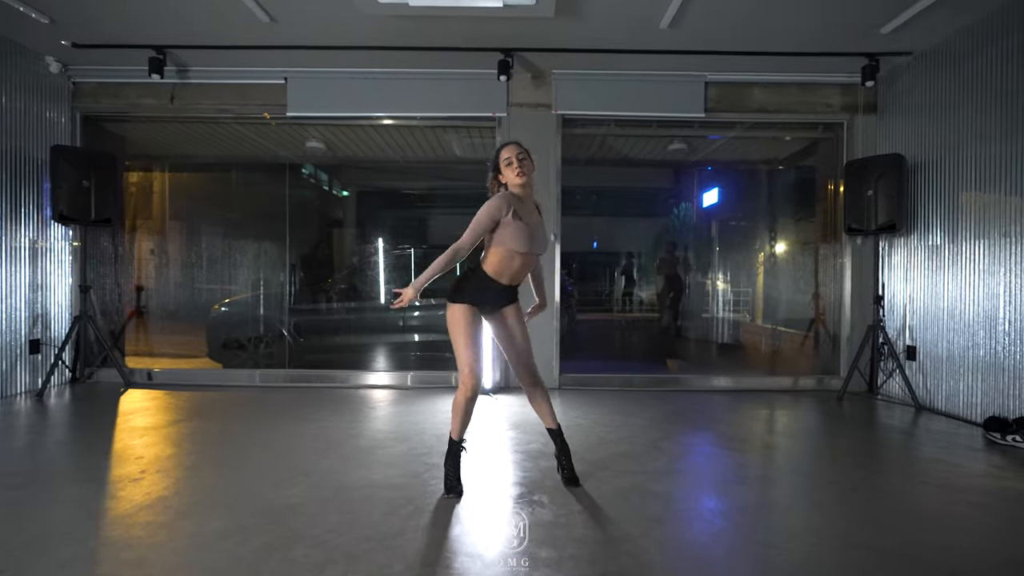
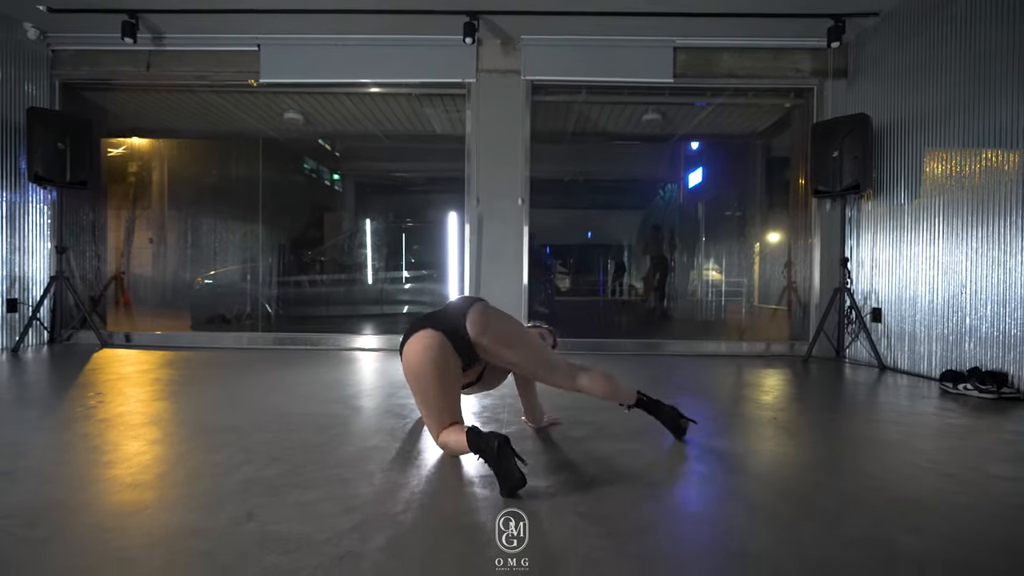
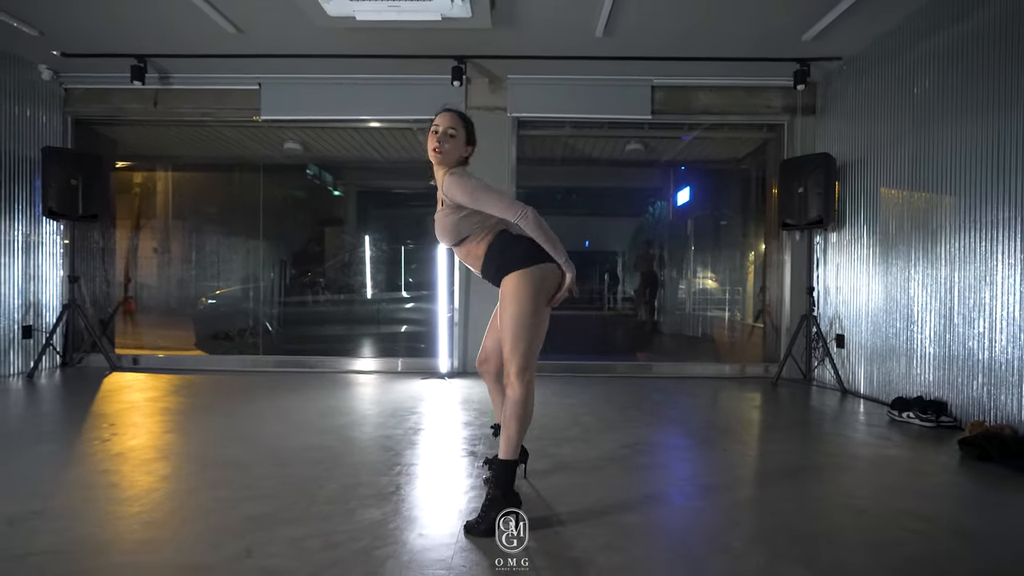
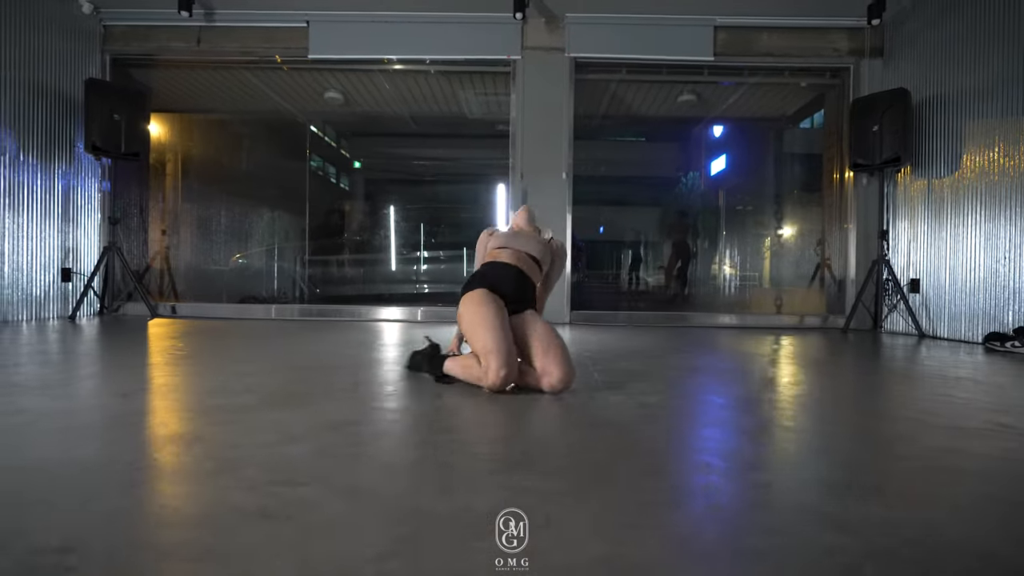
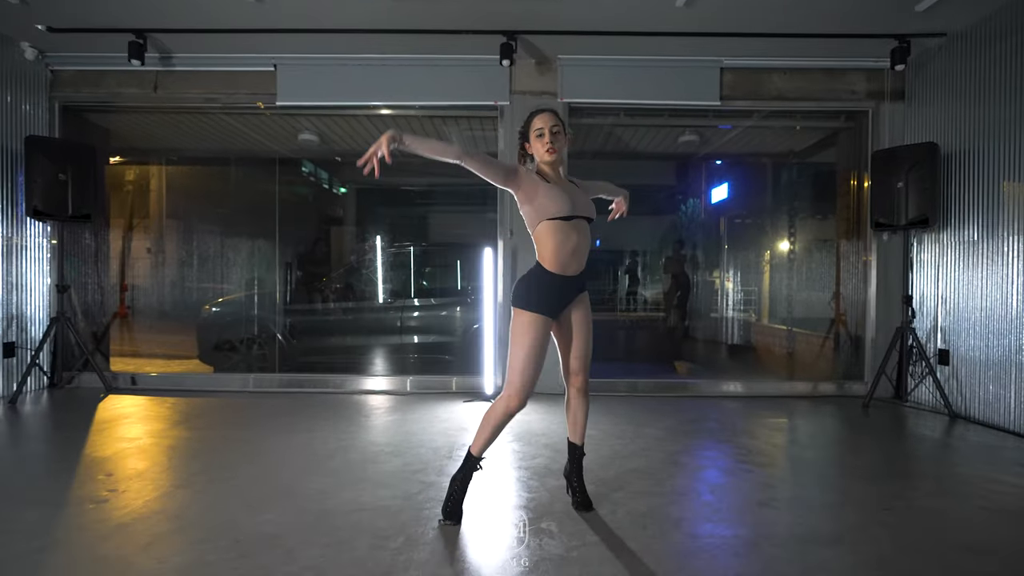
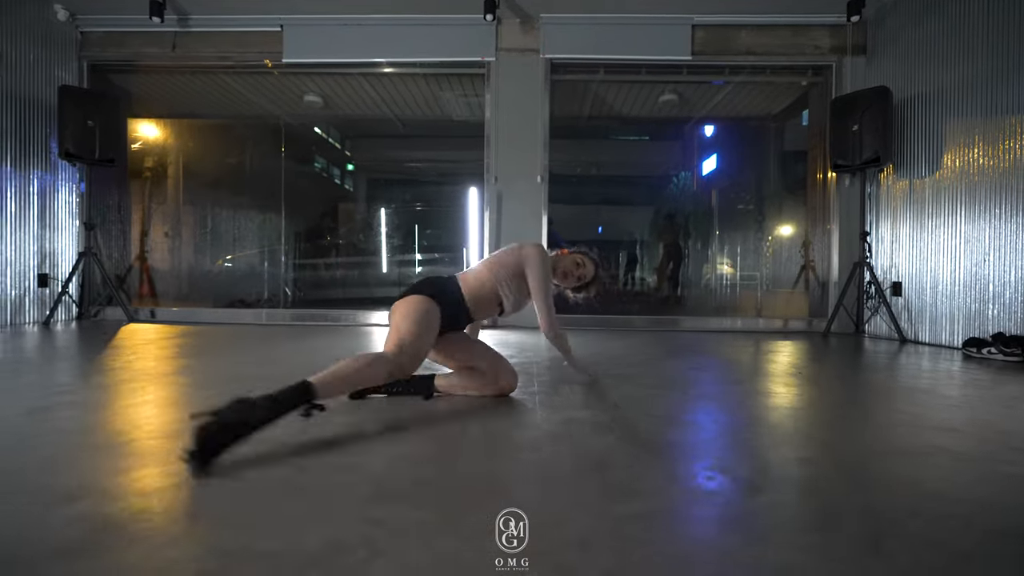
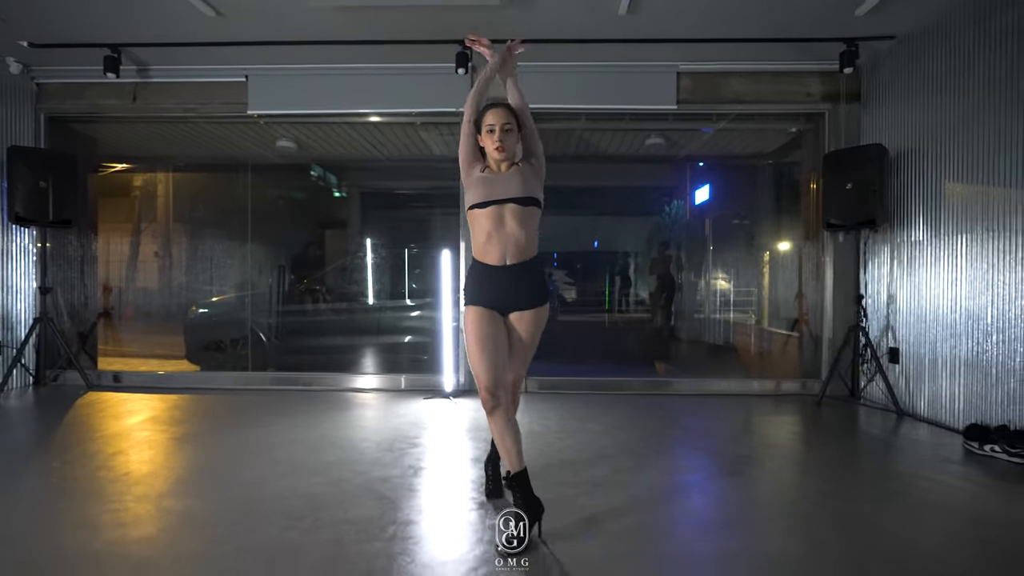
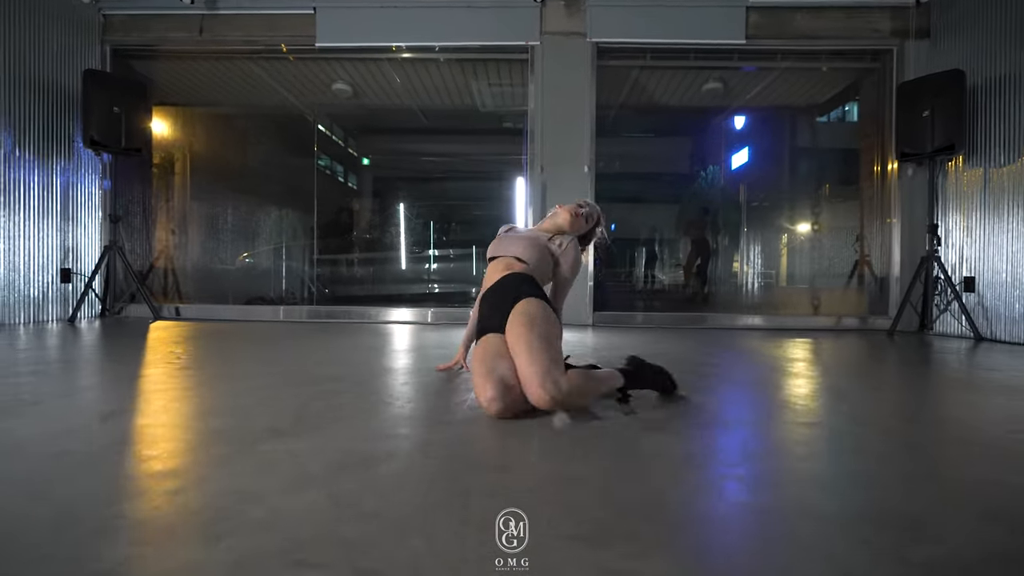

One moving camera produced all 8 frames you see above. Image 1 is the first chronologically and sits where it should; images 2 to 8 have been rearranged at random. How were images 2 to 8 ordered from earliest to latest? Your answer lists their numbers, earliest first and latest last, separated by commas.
5, 7, 3, 2, 6, 4, 8
